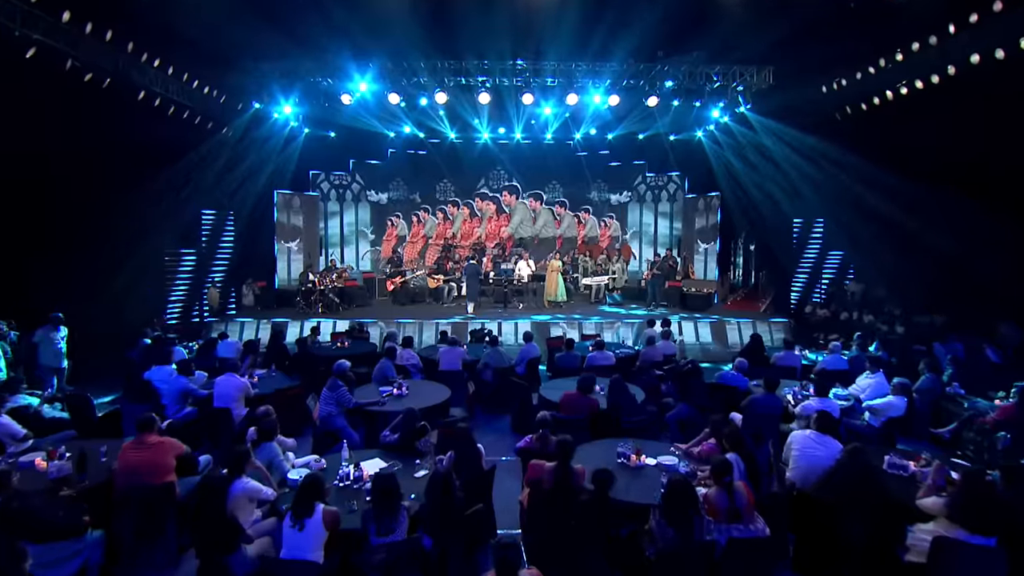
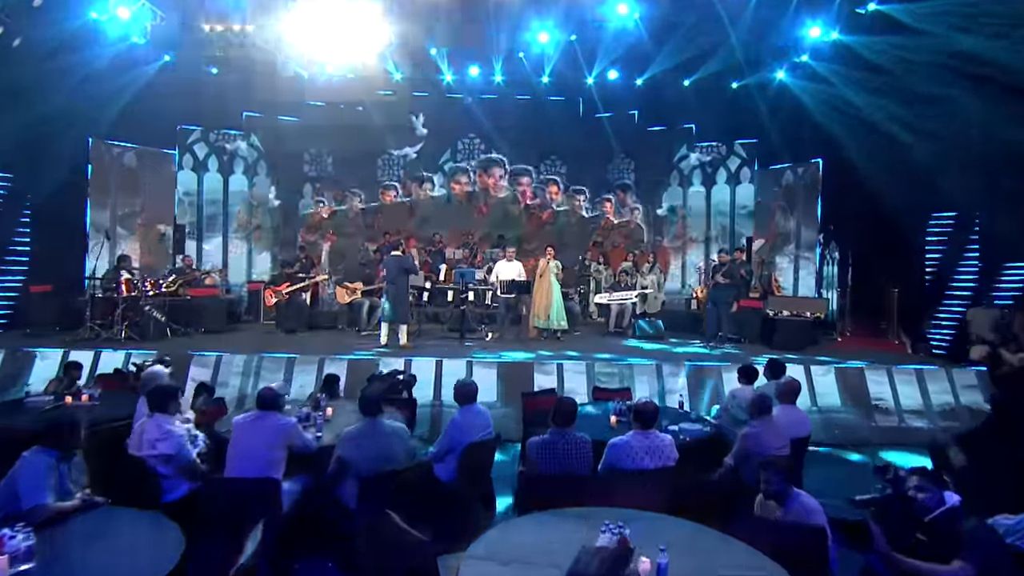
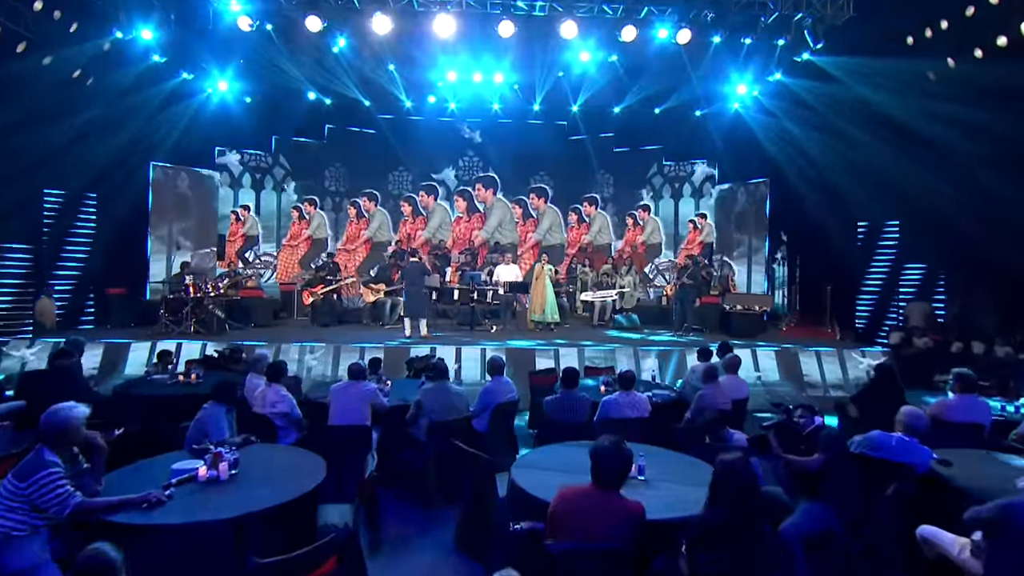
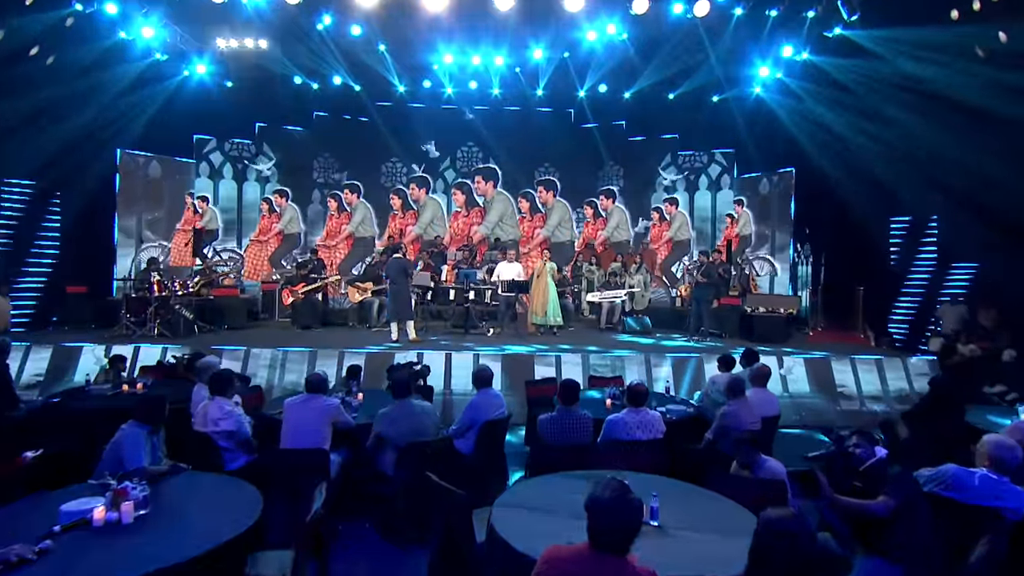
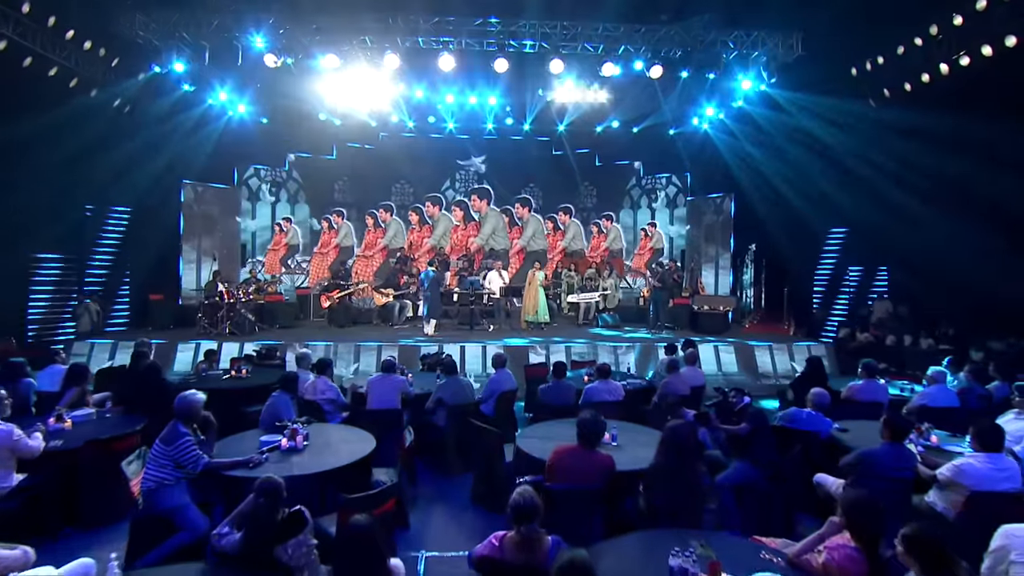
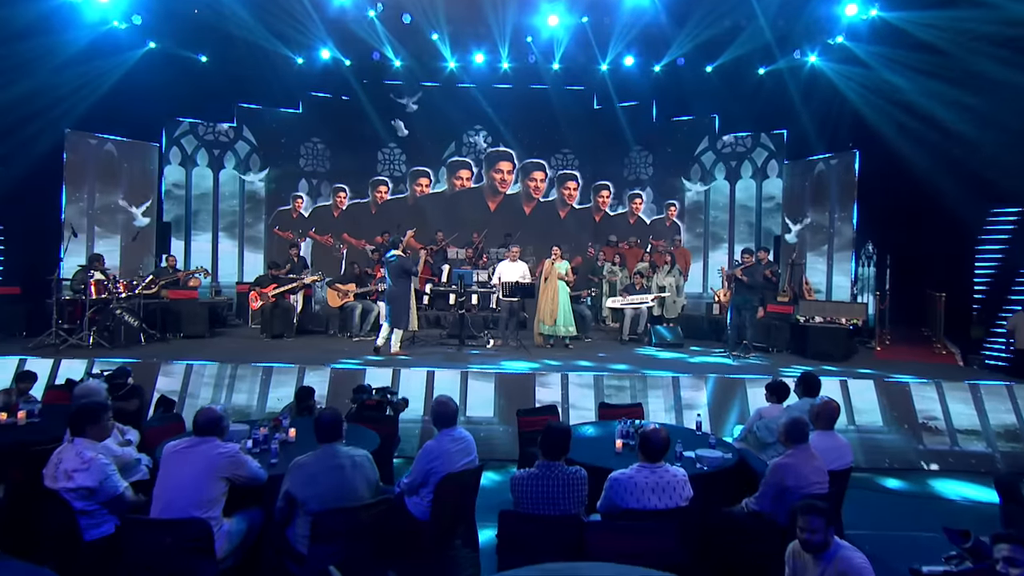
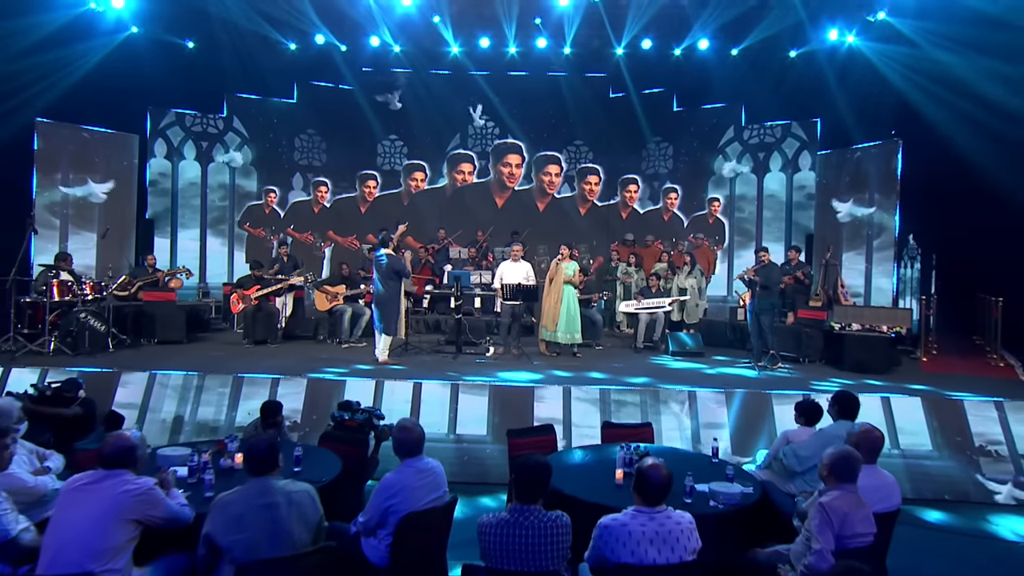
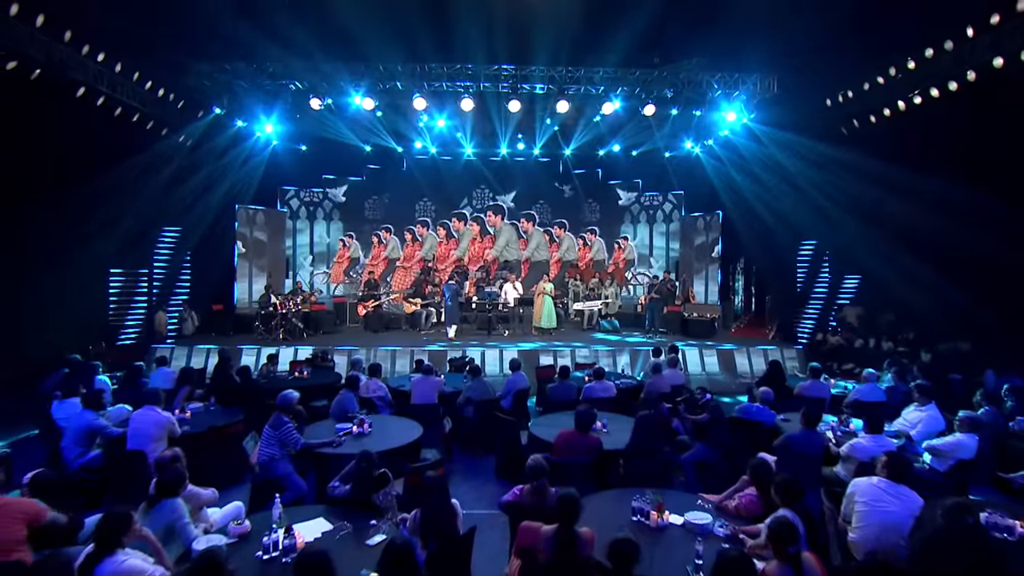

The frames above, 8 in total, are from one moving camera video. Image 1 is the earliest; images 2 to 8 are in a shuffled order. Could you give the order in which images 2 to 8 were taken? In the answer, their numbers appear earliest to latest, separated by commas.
8, 5, 3, 4, 2, 6, 7
